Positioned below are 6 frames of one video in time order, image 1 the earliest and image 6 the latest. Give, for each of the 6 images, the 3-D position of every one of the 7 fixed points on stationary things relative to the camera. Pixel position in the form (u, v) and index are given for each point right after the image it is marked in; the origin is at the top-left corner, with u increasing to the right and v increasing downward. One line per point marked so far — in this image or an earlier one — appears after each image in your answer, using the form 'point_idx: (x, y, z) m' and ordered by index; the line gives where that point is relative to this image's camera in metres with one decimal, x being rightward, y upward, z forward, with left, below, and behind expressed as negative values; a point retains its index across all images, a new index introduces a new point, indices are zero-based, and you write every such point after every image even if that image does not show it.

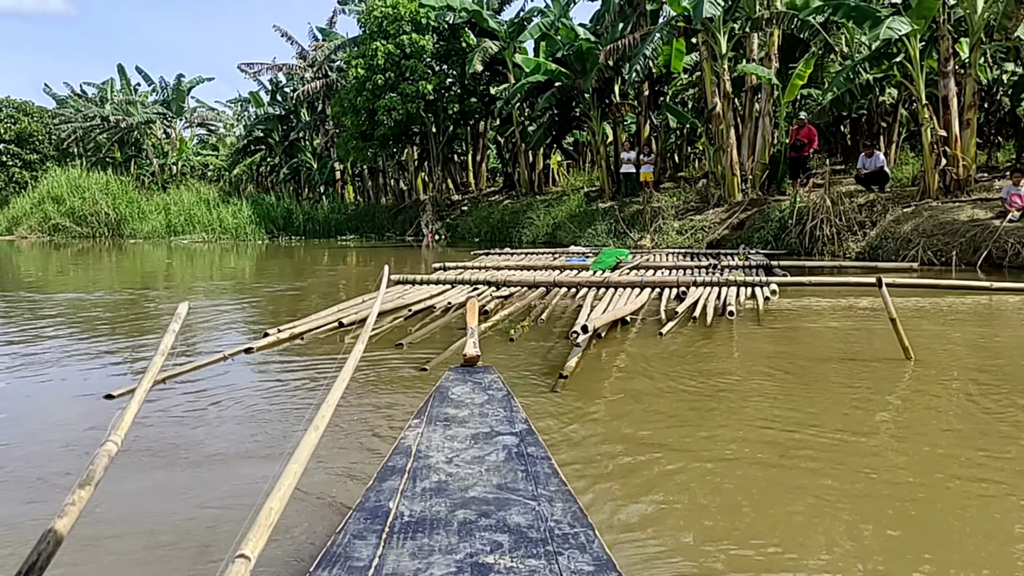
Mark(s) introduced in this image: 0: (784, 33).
0: (+4.0, +3.8, +12.1) m
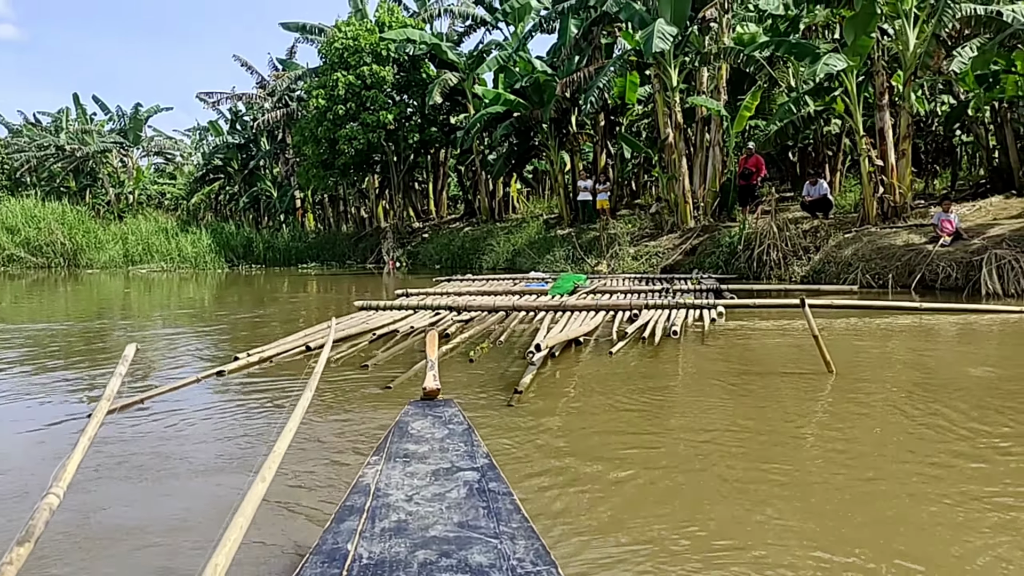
0: (+3.4, +3.4, +12.7) m
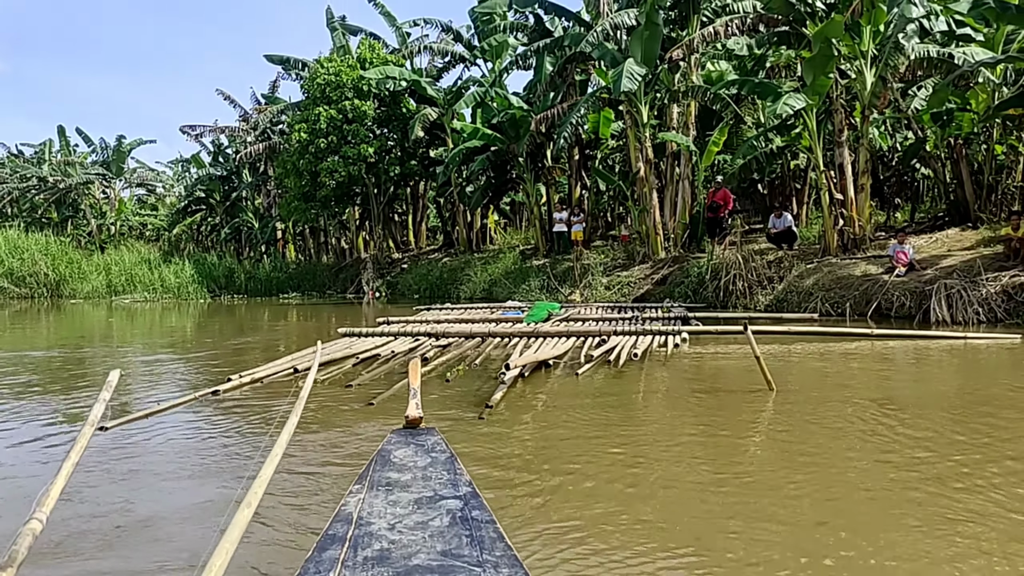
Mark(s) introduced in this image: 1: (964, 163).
0: (+3.0, +2.9, +13.1) m
1: (+6.7, +1.8, +11.9) m
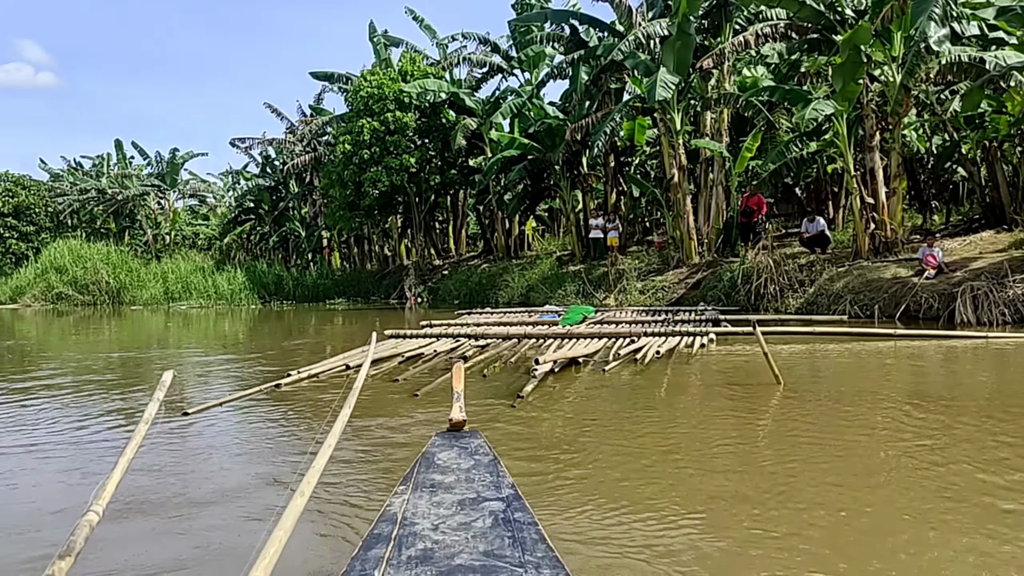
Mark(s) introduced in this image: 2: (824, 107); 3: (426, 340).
0: (+3.6, +2.9, +13.3) m
1: (+7.2, +1.8, +11.9) m
2: (+3.8, +2.2, +10.1) m
3: (-1.1, -0.6, +10.0) m
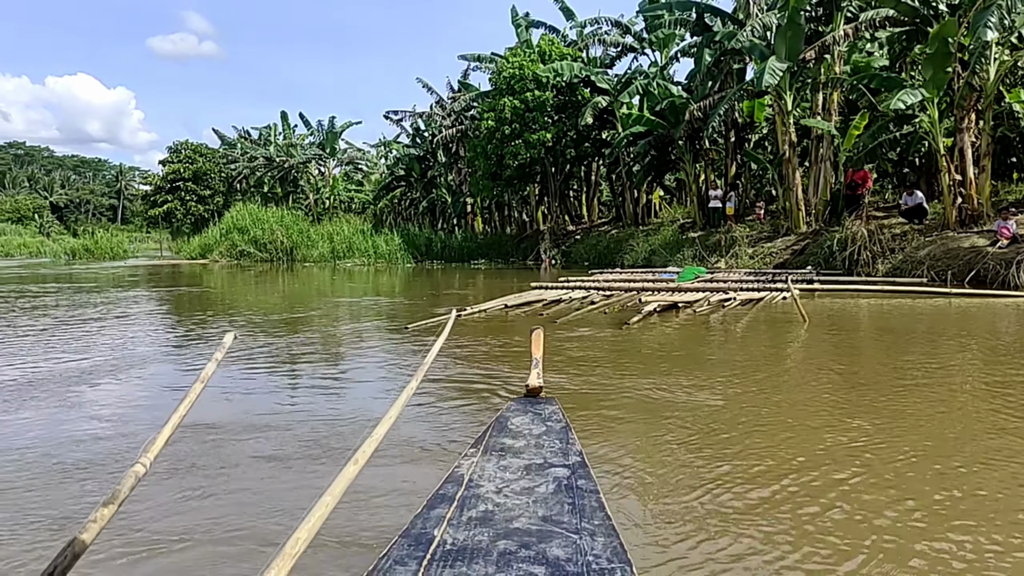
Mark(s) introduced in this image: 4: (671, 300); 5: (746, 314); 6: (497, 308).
0: (+5.9, +3.5, +14.3) m
1: (+9.2, +2.3, +12.4) m
2: (+5.6, +2.7, +11.2) m
3: (+0.7, -0.1, +12.1) m
4: (+2.1, -0.1, +10.7) m
5: (+3.0, -0.3, +10.5) m
6: (-0.2, -0.3, +11.1) m
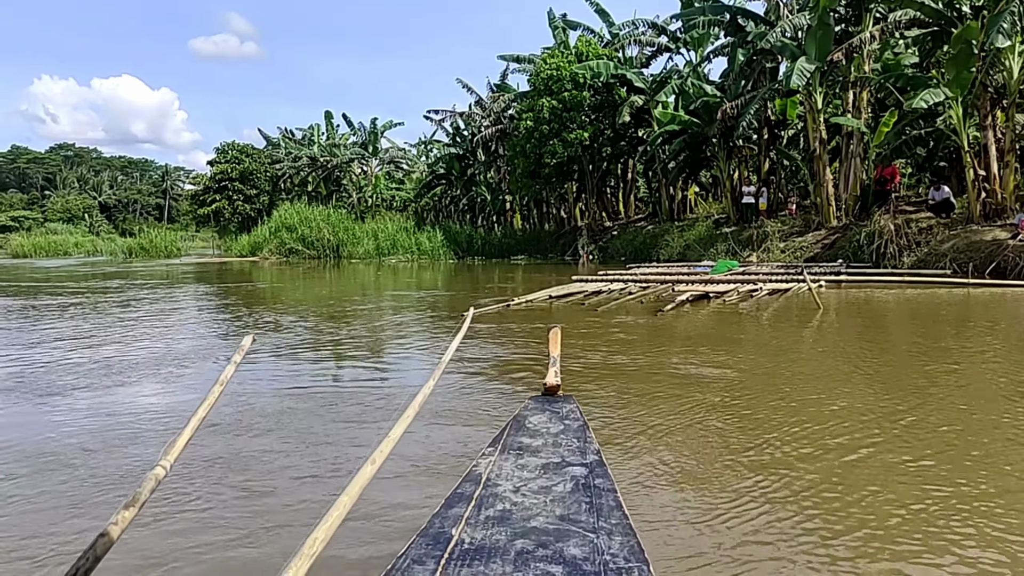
0: (+6.6, +3.6, +14.7) m
1: (+9.8, +2.4, +12.7) m
2: (+6.1, +2.8, +11.6) m
3: (+1.3, 0.0, +12.7) m
4: (+2.7, 0.0, +11.3) m
5: (+3.6, -0.2, +11.1) m
6: (+0.4, -0.2, +11.8) m
